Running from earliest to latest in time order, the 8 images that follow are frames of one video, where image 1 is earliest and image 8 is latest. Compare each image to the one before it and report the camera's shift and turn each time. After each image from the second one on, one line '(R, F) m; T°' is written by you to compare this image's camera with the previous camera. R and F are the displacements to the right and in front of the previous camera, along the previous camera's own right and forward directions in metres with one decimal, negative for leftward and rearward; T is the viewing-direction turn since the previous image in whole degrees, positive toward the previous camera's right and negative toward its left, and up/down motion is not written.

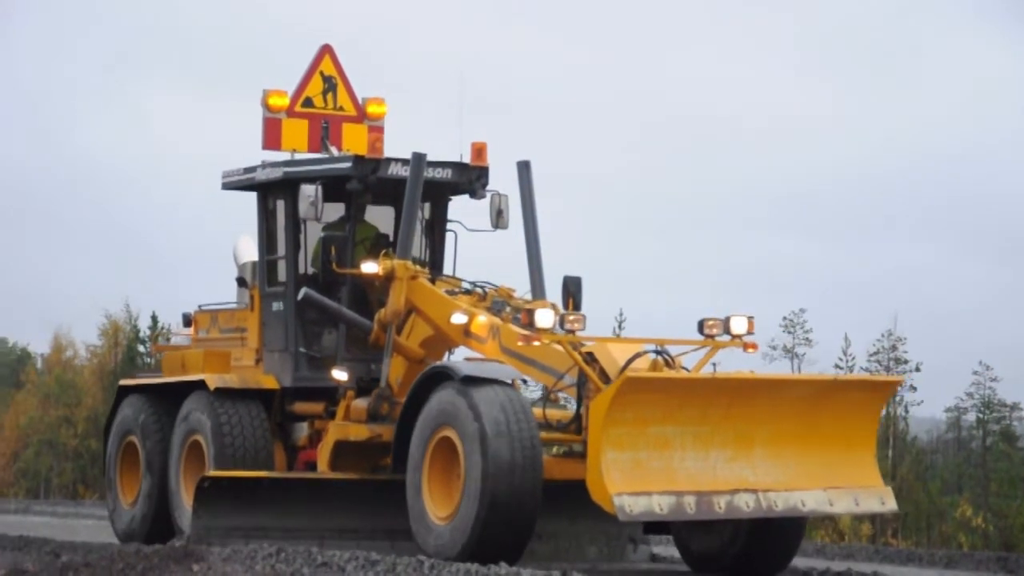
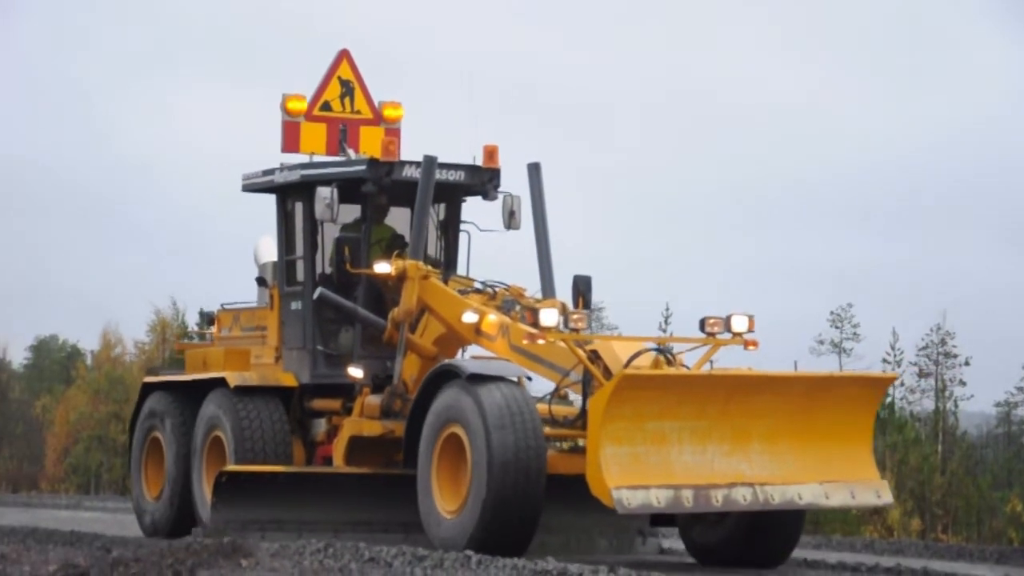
(+0.2, -0.3) m; -1°
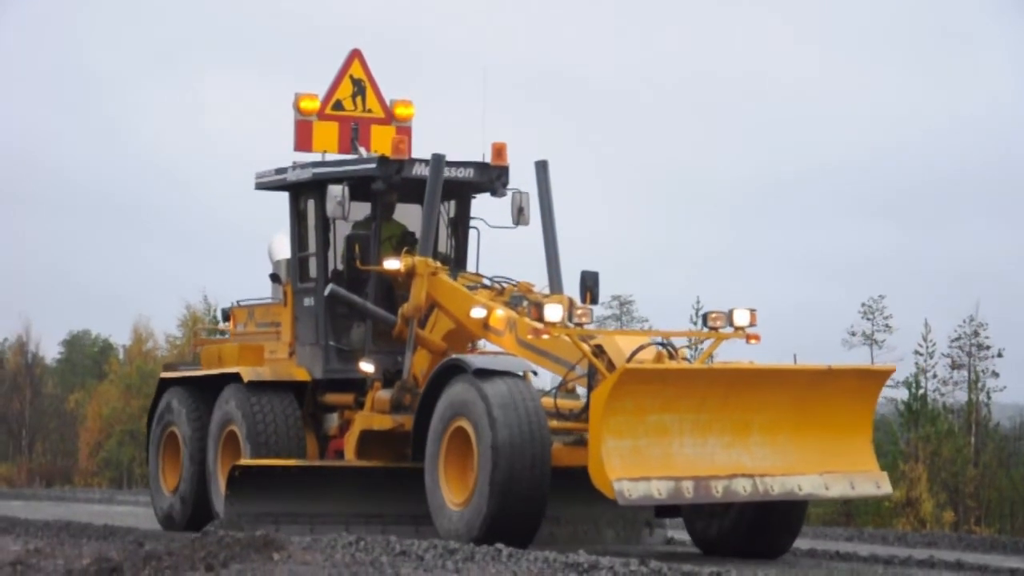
(+0.1, -0.2) m; -1°
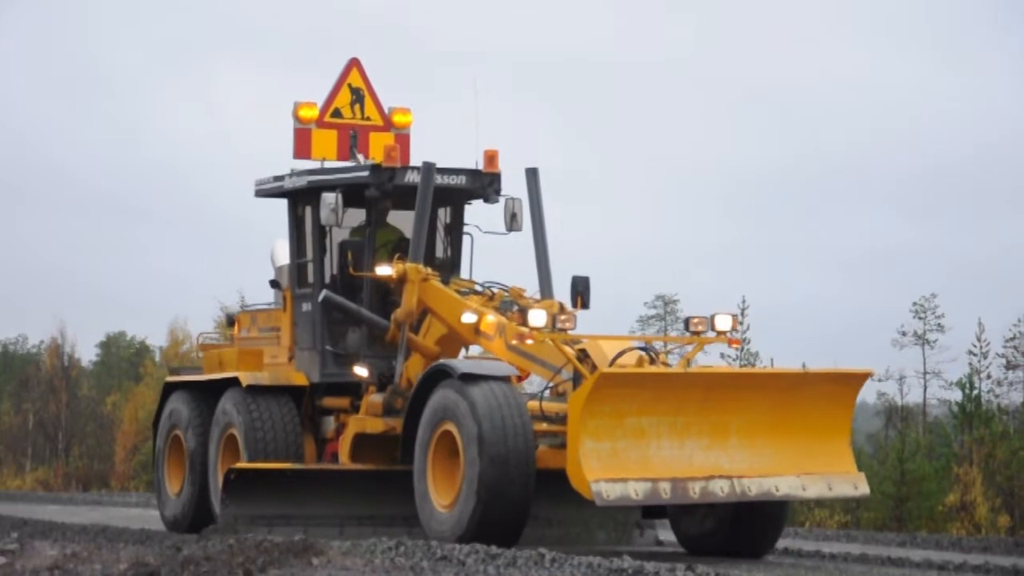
(+0.3, -0.2) m; -1°
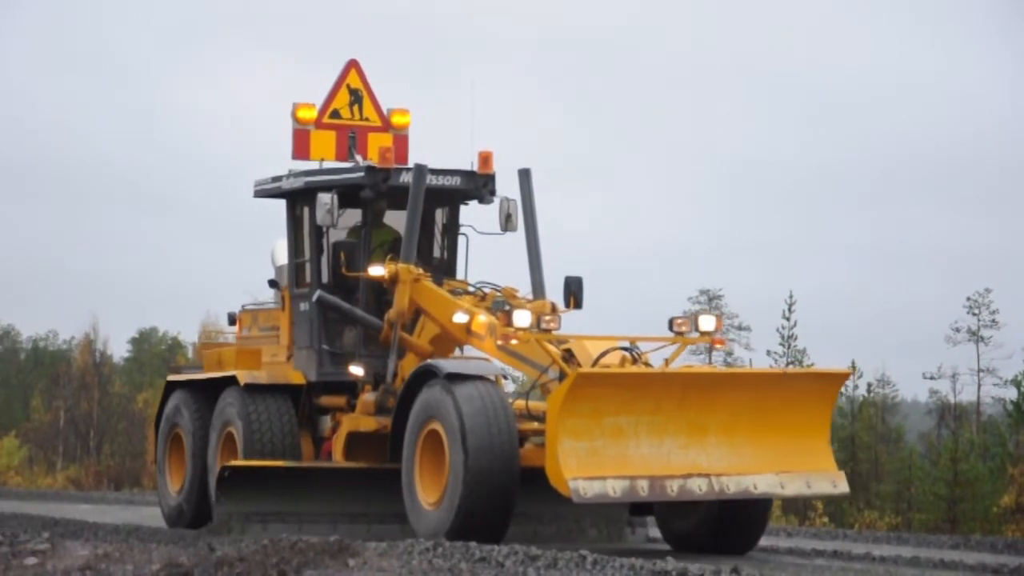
(+0.3, -0.1) m; -1°
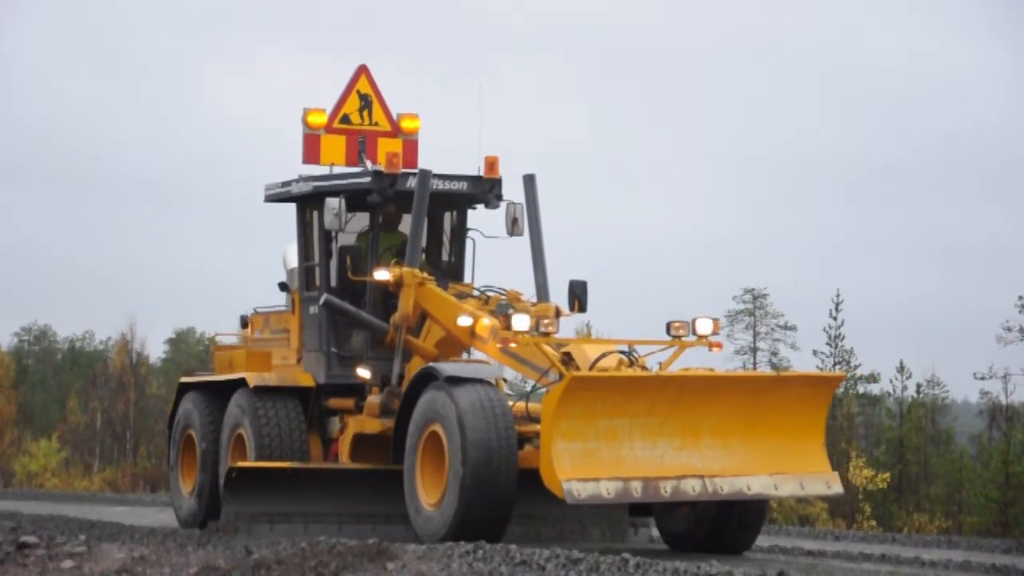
(+0.2, -0.2) m; -1°
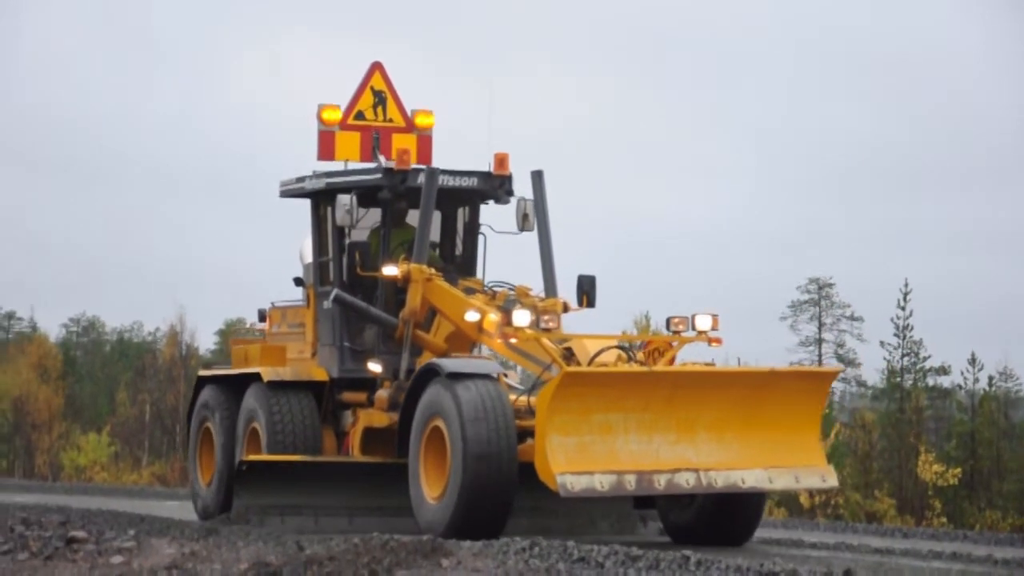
(+0.3, -0.1) m; -2°
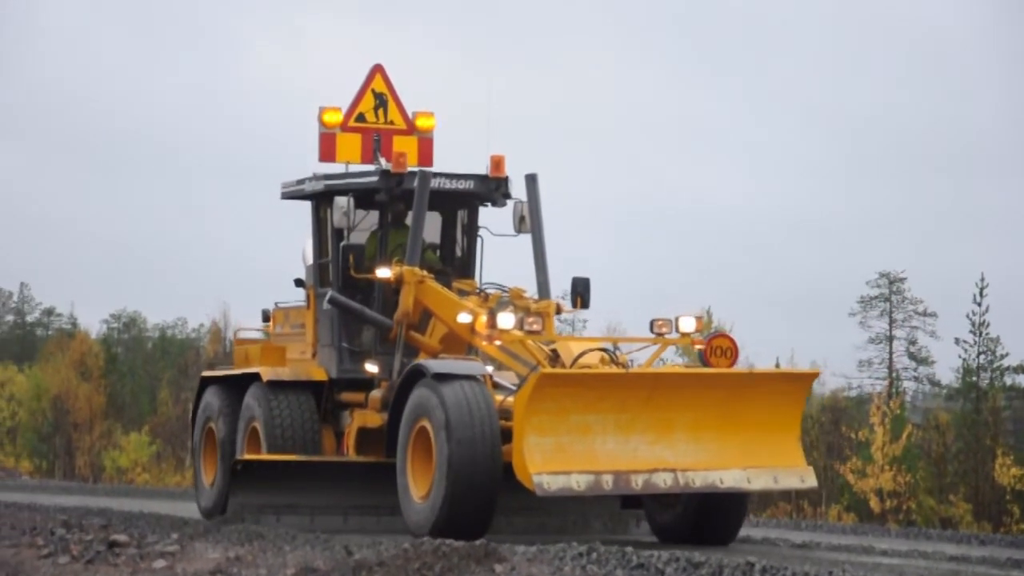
(+0.2, -0.2) m; -1°
